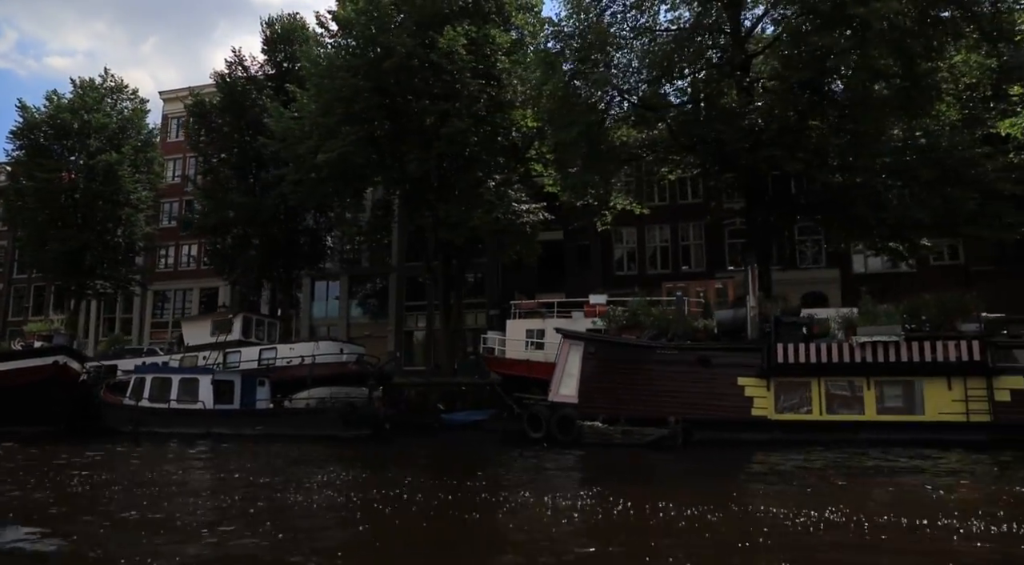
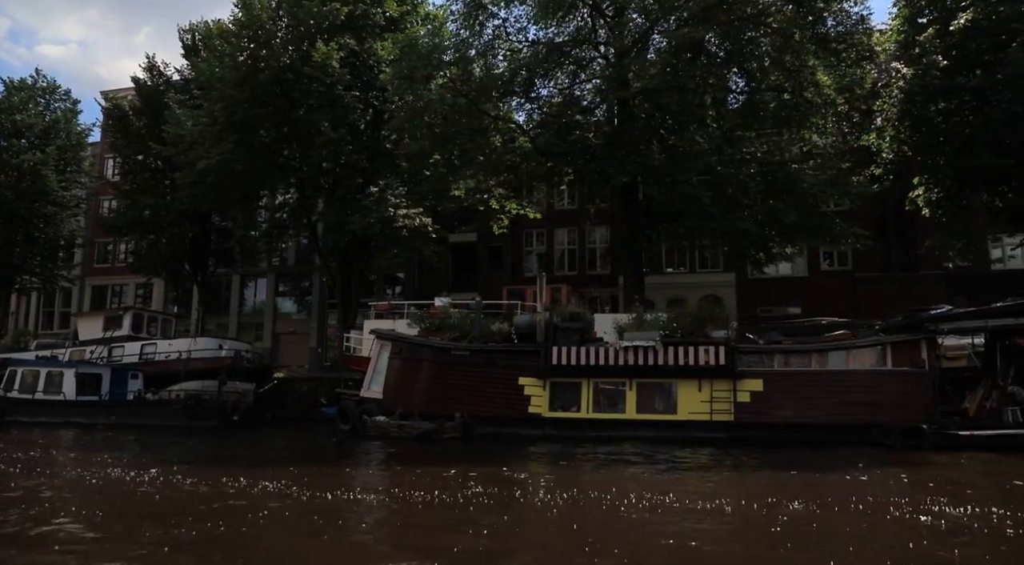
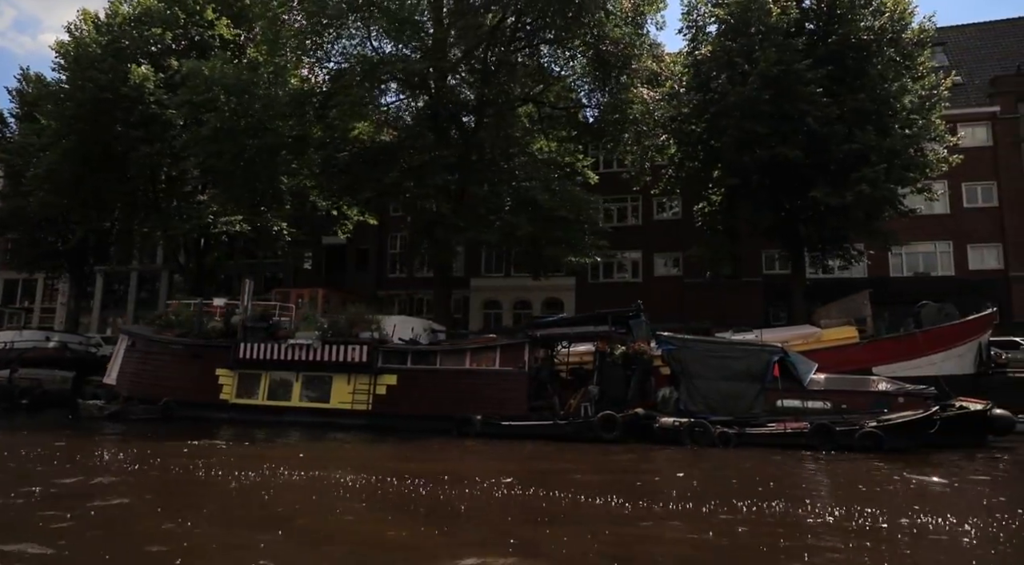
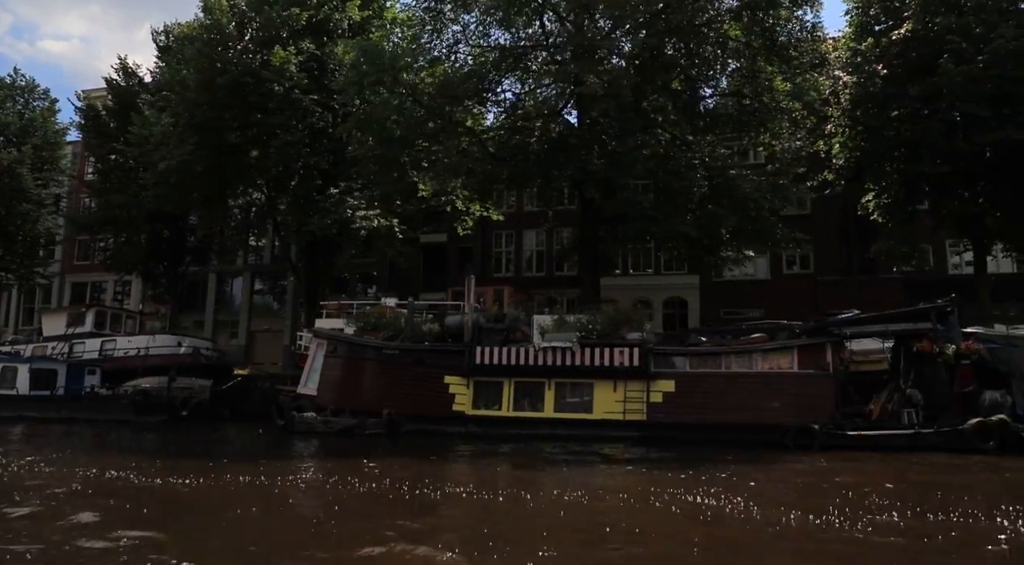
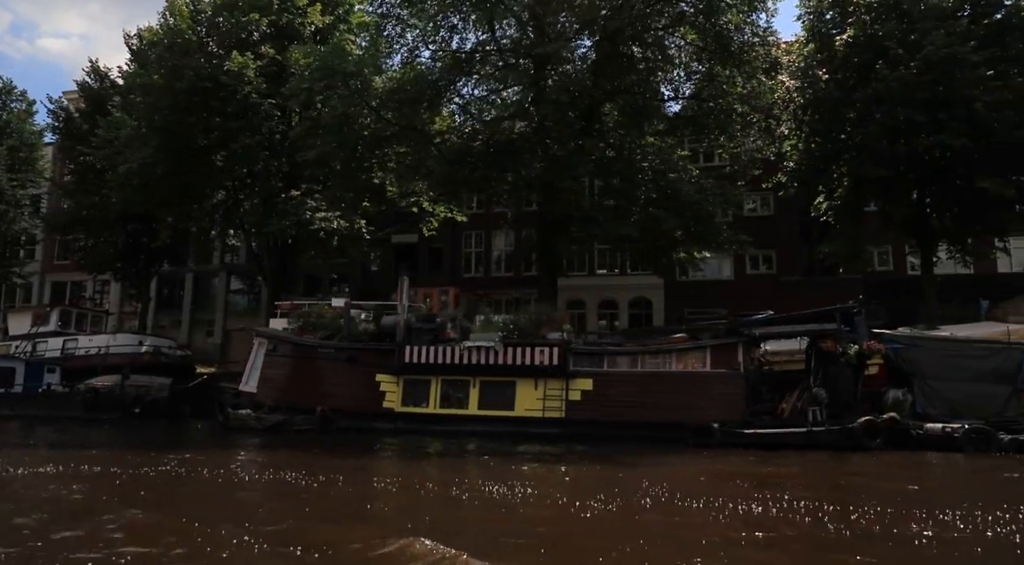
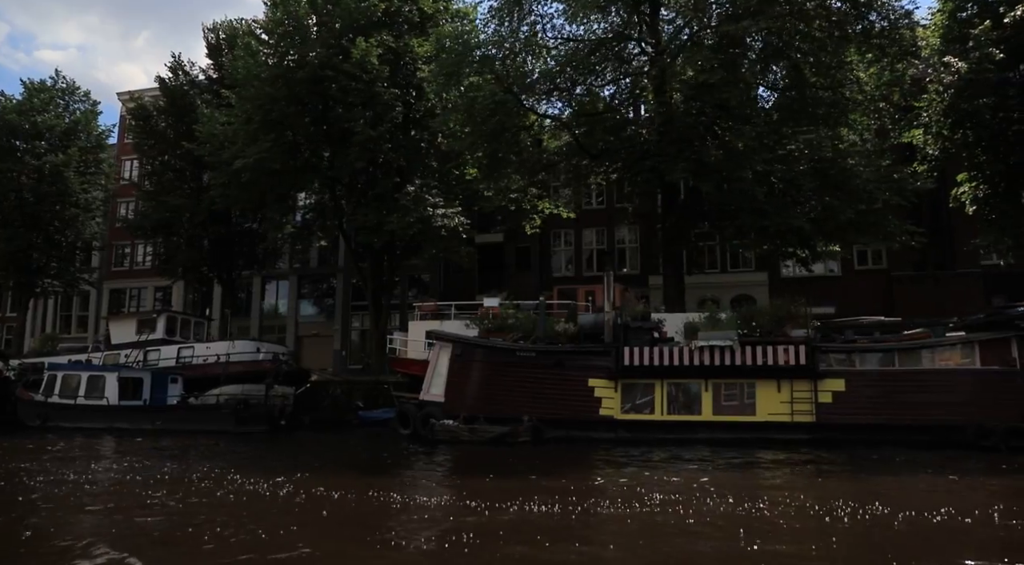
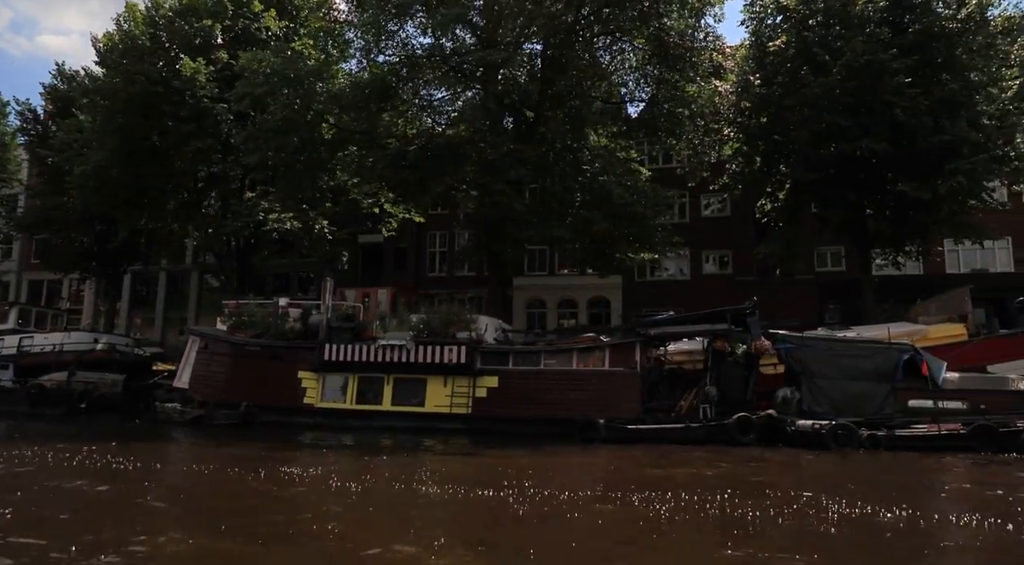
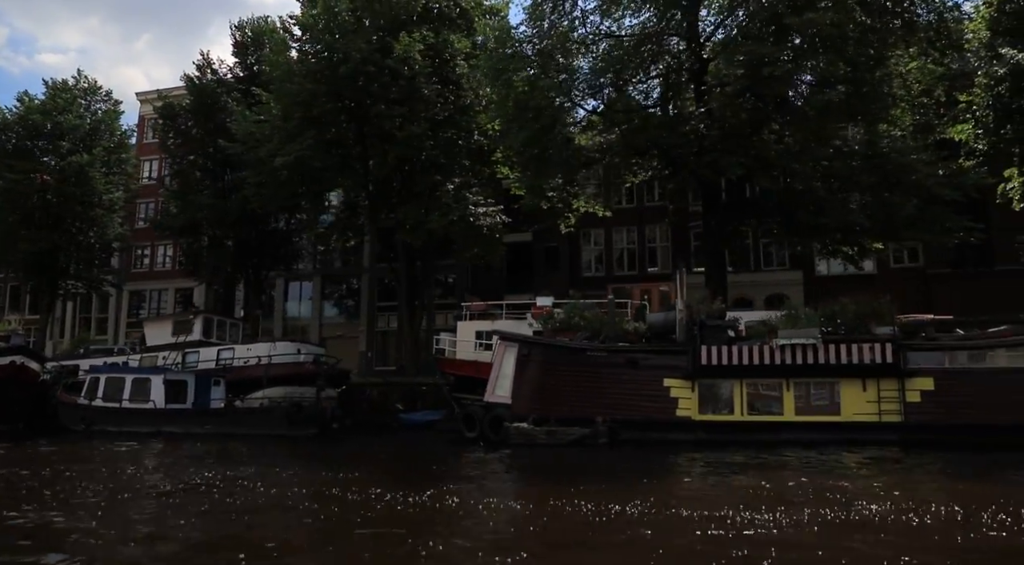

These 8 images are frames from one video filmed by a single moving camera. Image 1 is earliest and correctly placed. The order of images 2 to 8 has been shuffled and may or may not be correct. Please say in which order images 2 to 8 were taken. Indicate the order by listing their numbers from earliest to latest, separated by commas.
8, 6, 2, 4, 5, 7, 3
